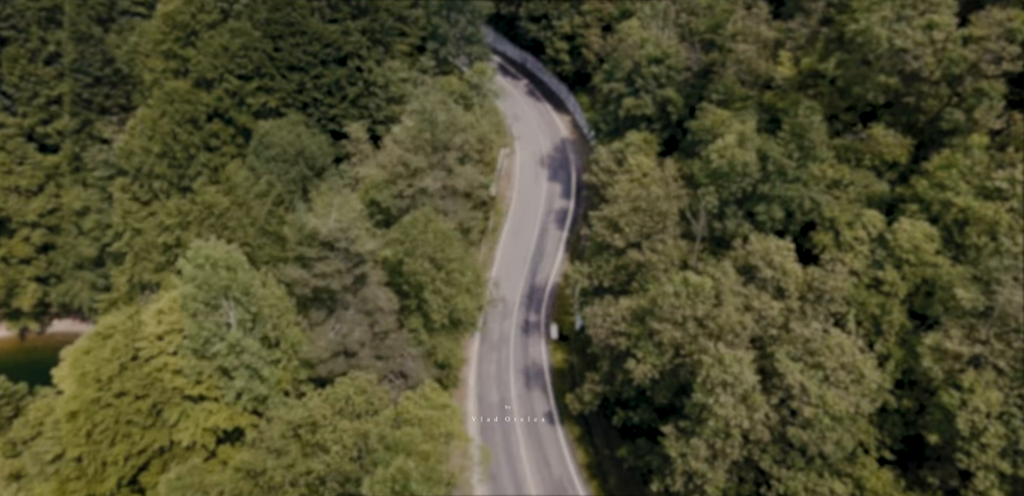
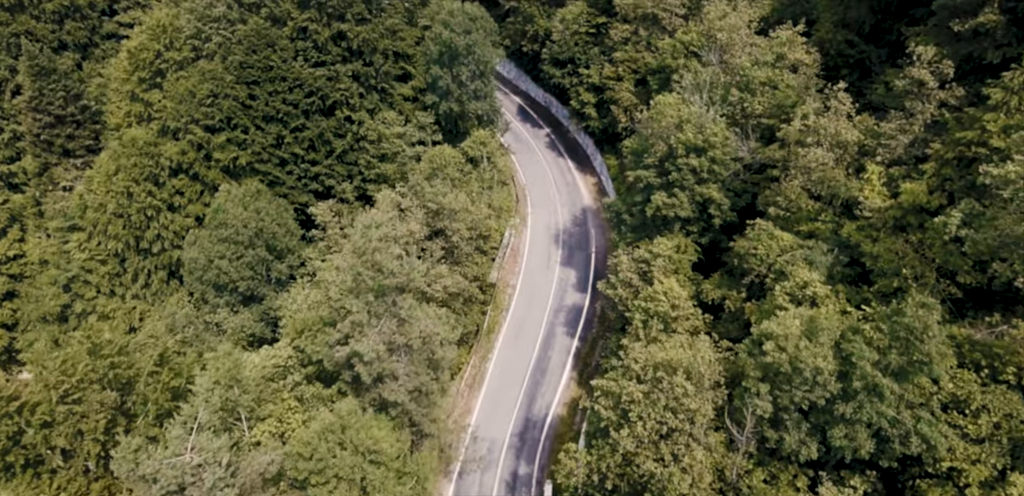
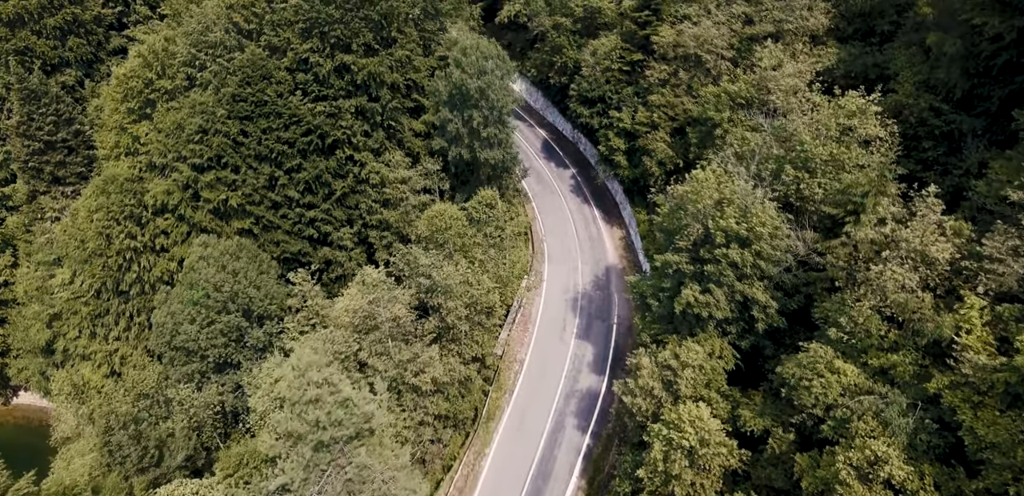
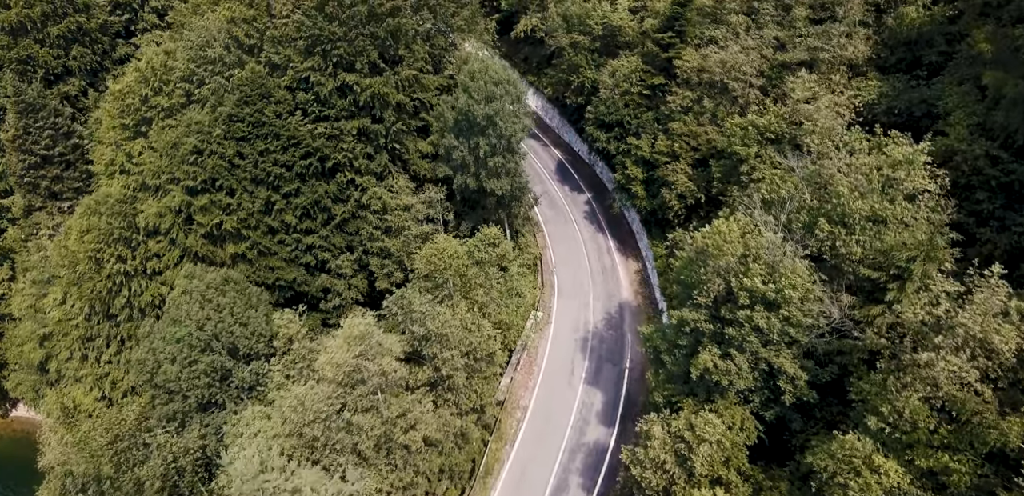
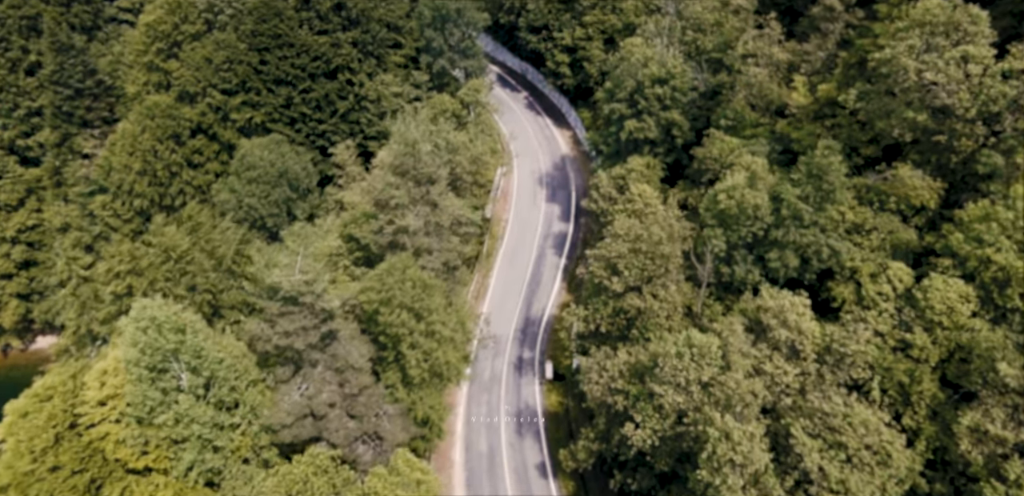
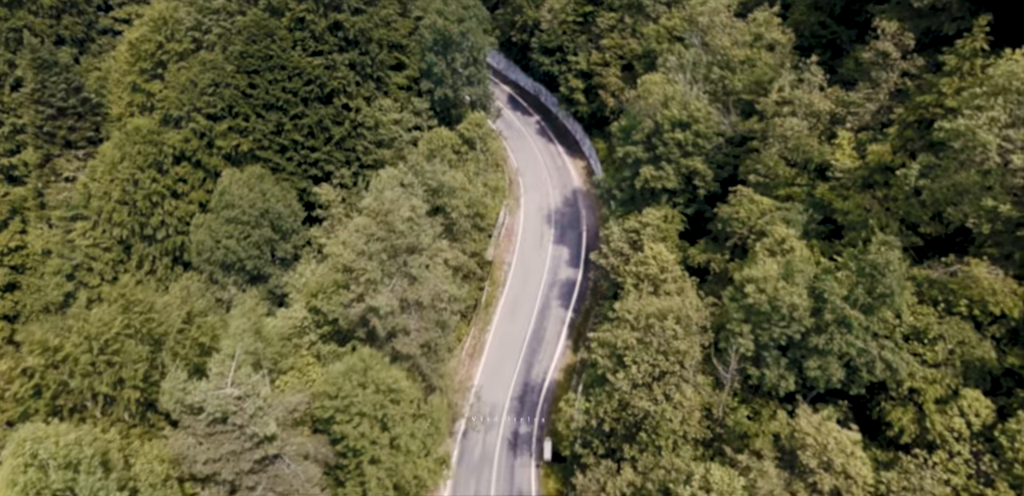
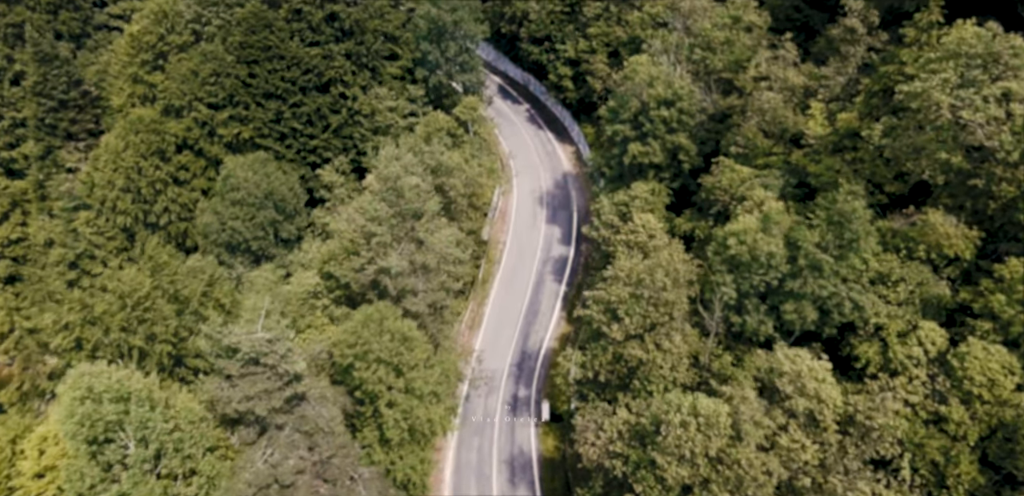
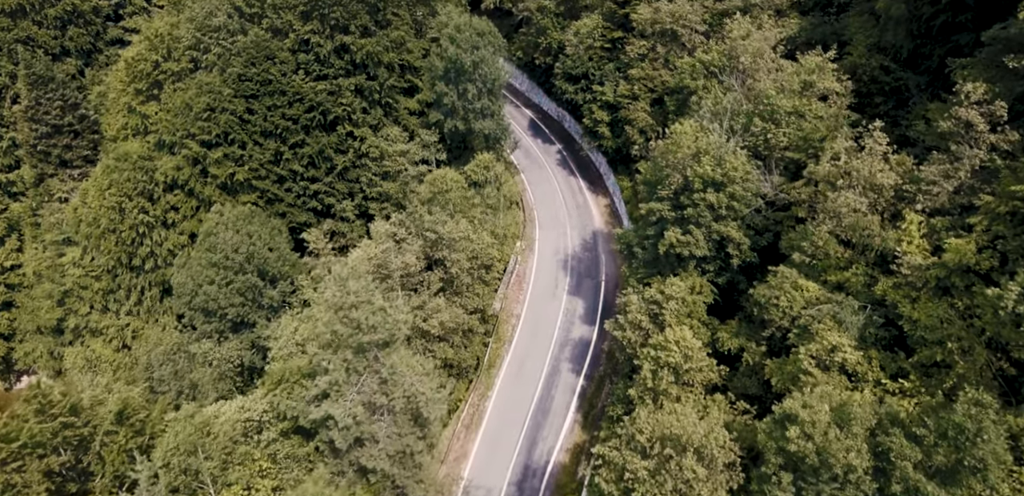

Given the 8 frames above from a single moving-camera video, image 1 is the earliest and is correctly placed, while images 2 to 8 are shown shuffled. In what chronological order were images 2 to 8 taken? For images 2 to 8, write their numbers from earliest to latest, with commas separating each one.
5, 7, 6, 2, 8, 3, 4
